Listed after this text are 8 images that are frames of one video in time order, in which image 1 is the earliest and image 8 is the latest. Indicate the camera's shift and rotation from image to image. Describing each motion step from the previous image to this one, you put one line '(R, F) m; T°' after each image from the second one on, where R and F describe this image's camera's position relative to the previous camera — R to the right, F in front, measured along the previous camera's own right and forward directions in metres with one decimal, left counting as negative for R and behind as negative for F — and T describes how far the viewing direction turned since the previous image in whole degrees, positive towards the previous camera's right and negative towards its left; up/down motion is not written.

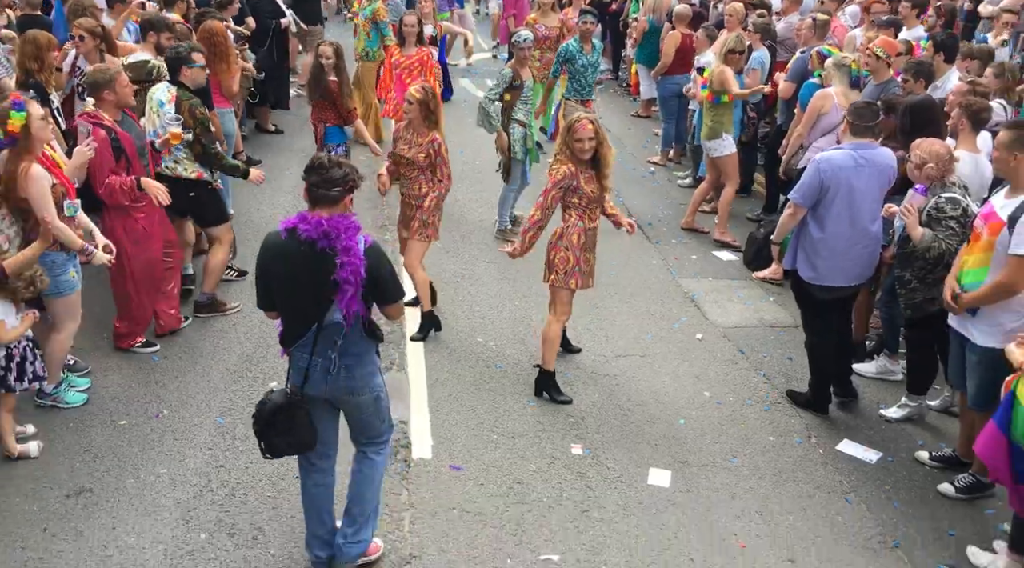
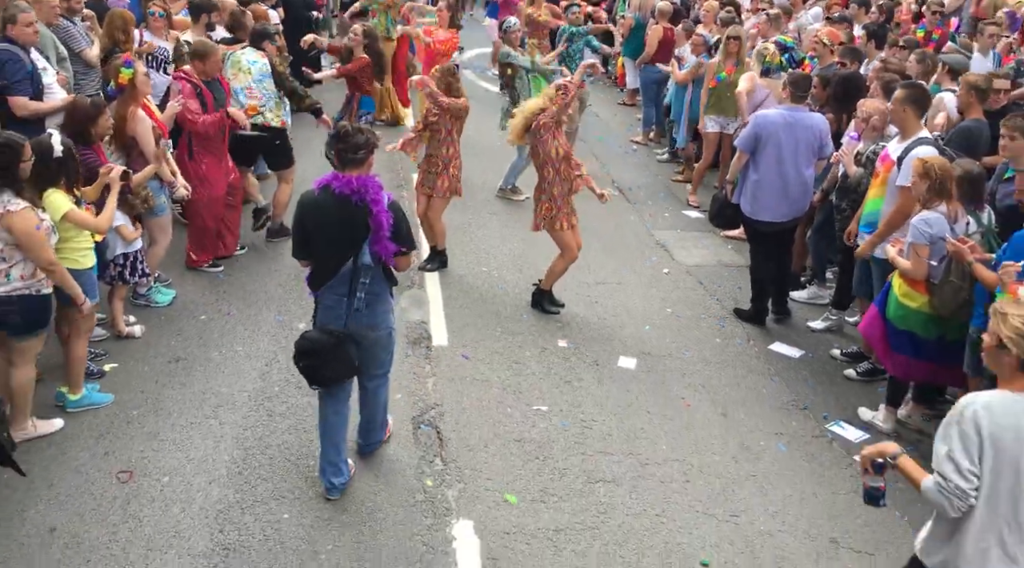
(-0.1, -1.4) m; 0°
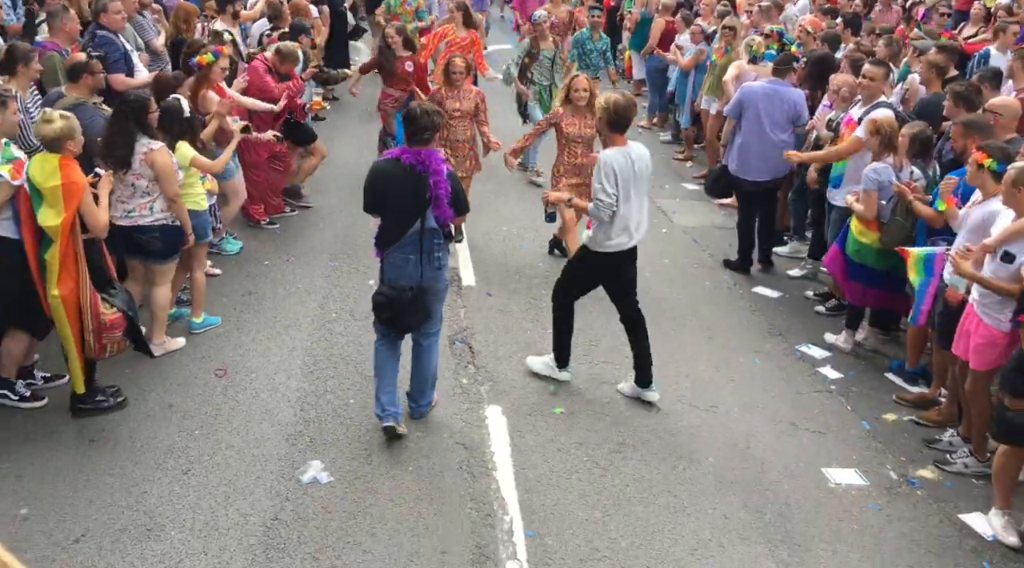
(-0.1, -1.1) m; -1°
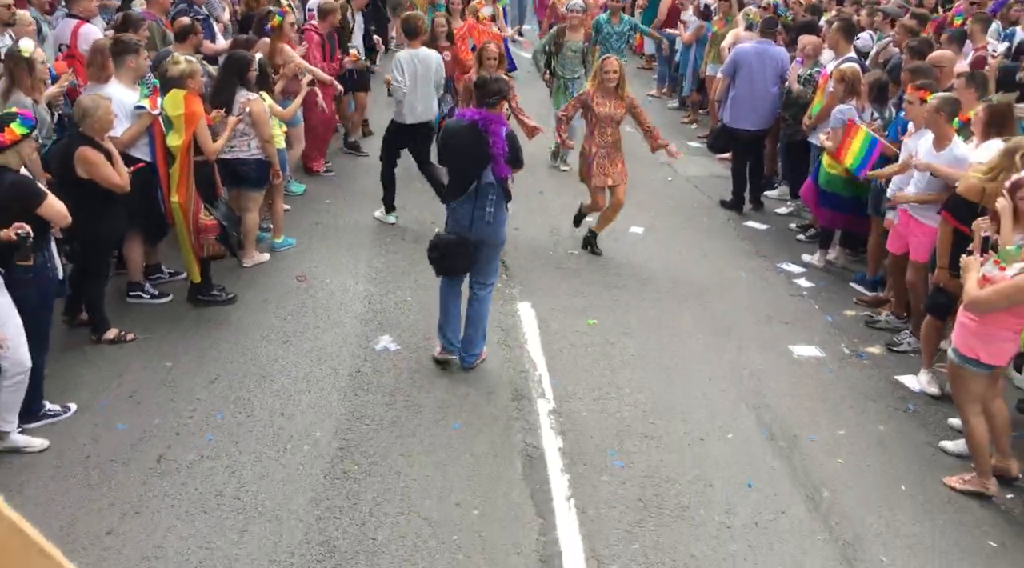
(-0.1, -1.4) m; -1°
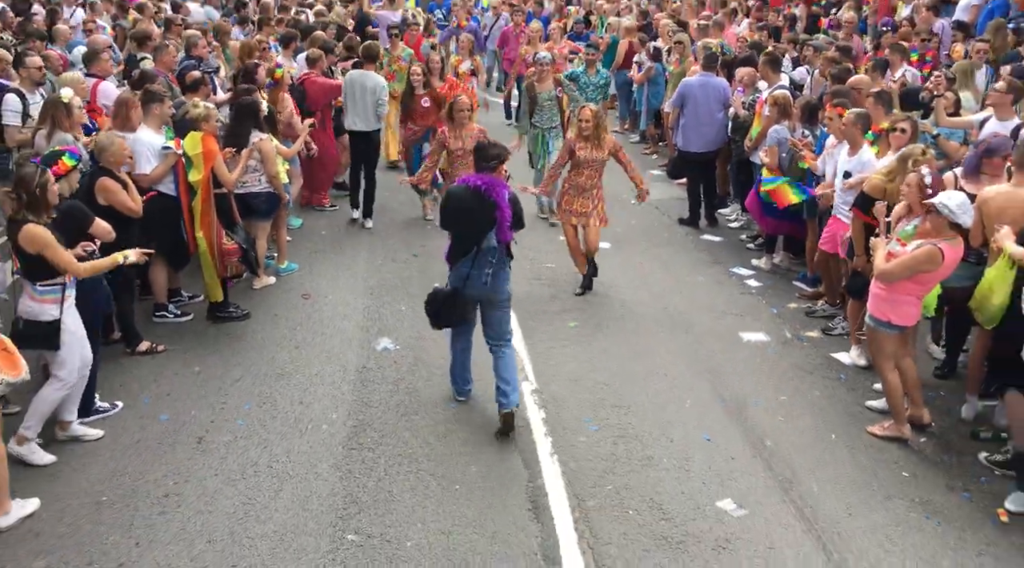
(0.0, -0.9) m; +1°
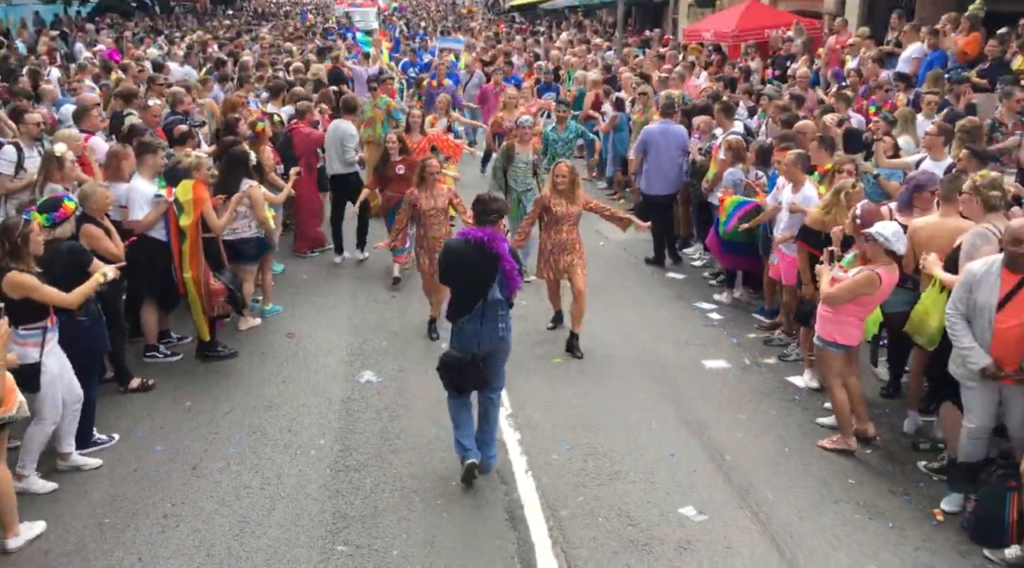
(0.0, -0.5) m; +2°
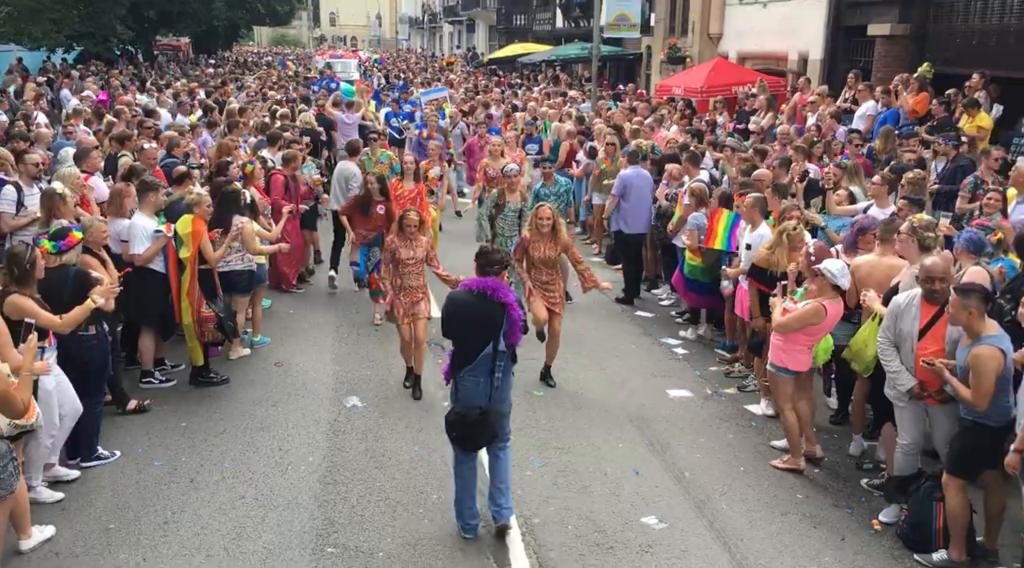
(0.0, -0.6) m; +1°
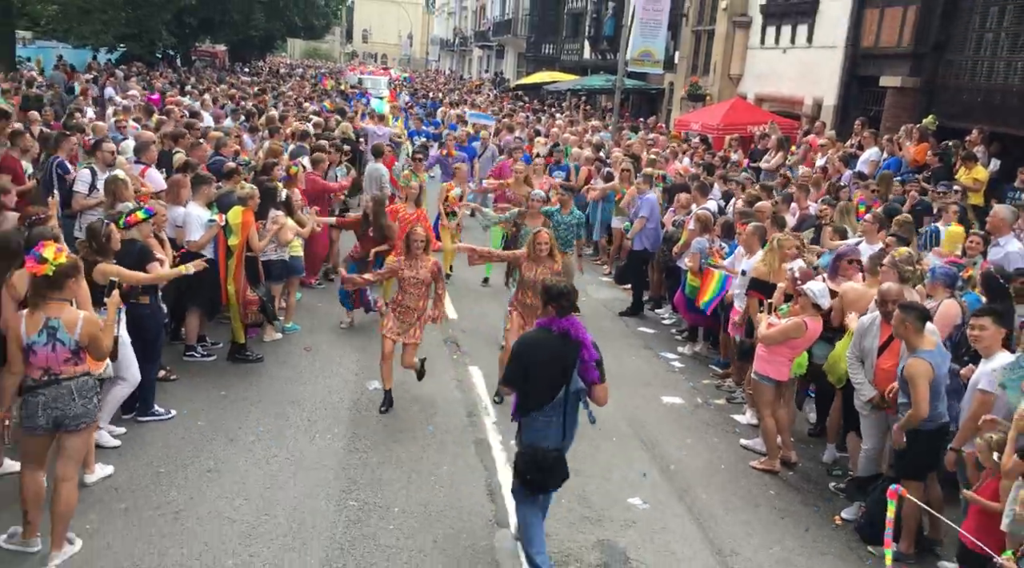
(0.0, -0.8) m; -1°
